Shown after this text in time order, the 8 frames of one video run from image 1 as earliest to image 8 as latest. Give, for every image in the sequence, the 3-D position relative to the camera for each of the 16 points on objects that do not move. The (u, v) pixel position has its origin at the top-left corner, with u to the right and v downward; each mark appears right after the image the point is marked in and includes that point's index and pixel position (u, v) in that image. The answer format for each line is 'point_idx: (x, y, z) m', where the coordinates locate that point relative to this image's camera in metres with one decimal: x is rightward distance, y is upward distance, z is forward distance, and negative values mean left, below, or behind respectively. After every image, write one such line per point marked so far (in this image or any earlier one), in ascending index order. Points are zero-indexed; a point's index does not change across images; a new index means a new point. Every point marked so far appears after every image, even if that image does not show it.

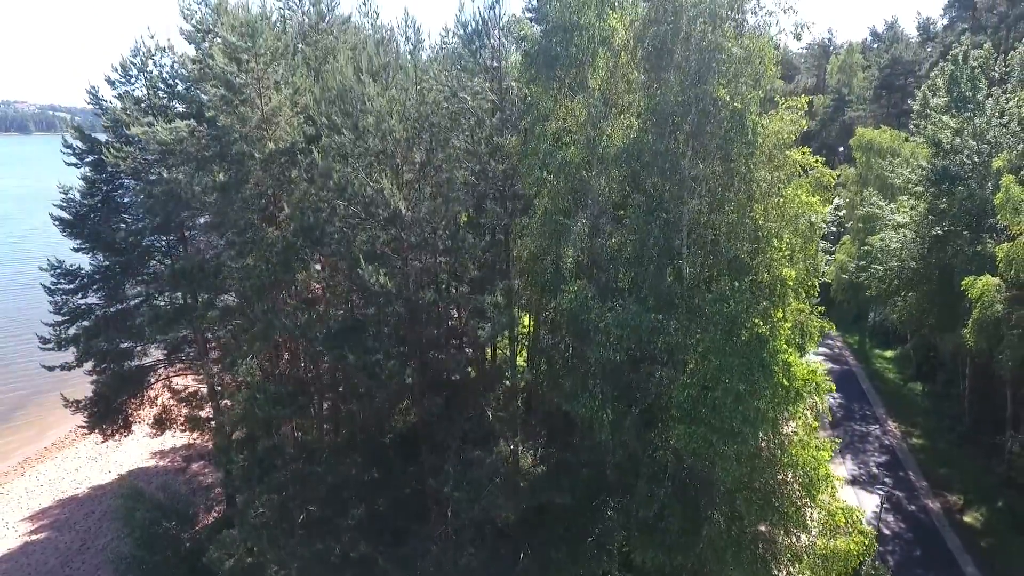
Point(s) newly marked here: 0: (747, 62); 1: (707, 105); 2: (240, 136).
0: (+4.2, +3.8, +11.5) m
1: (+3.4, +3.0, +11.3) m
2: (-5.3, +2.9, +12.5) m
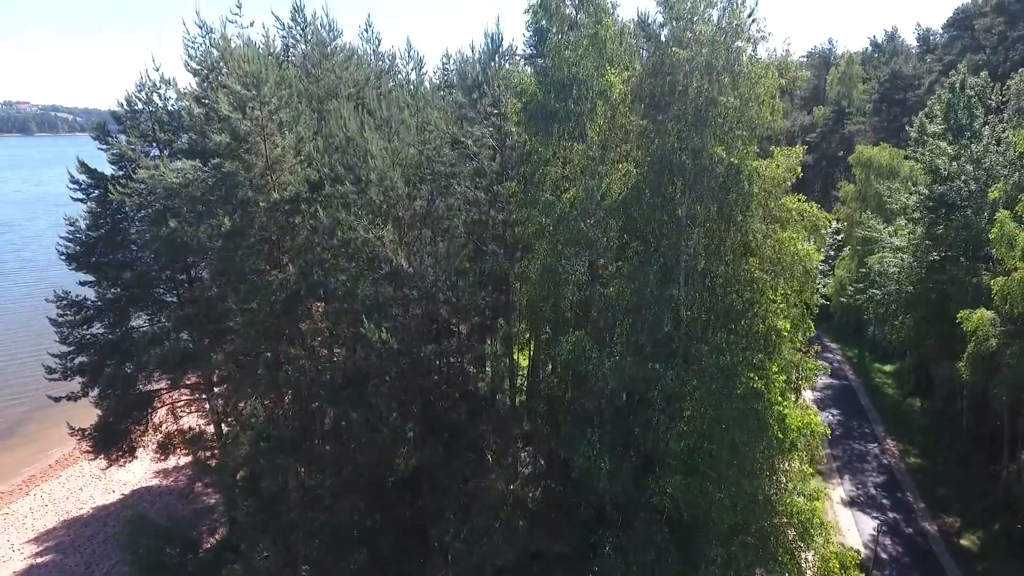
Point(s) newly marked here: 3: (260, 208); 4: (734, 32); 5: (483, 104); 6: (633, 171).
0: (+4.2, +3.0, +11.7) m
1: (+3.4, +2.1, +11.5) m
2: (-5.3, +2.0, +12.7) m
3: (-4.9, +1.5, +12.6) m
4: (+4.0, +4.5, +11.4) m
5: (-0.6, +3.6, +13.2) m
6: (+2.2, +2.1, +12.1) m
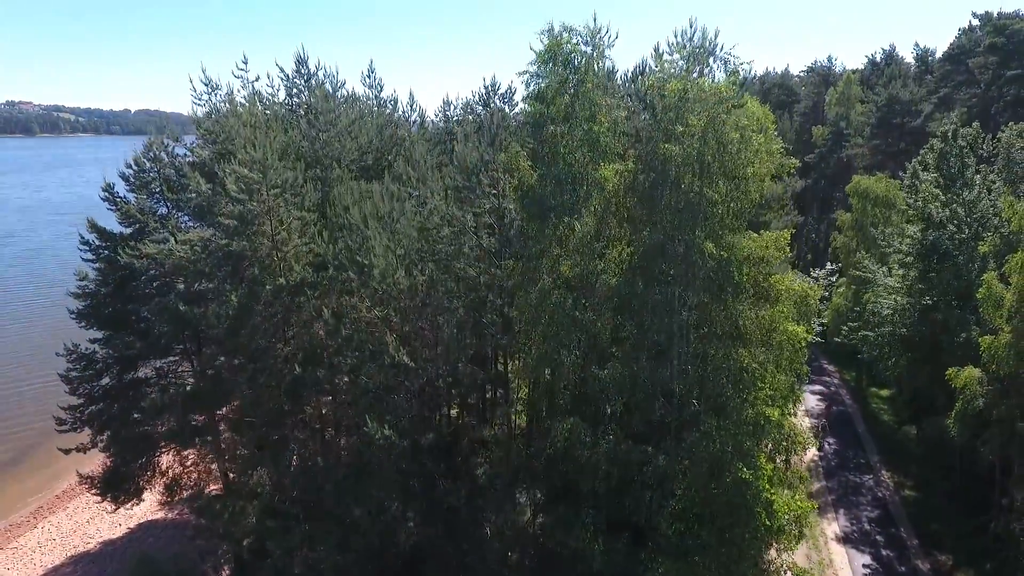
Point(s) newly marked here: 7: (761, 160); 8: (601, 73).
0: (+4.2, +1.4, +12.1) m
1: (+3.4, +0.5, +11.9) m
2: (-5.3, +0.5, +13.2) m
3: (-5.0, 0.0, +13.0) m
4: (+3.9, +2.9, +11.8) m
5: (-0.7, +2.1, +13.6) m
6: (+2.2, +0.6, +12.5) m
7: (+4.9, +2.4, +12.5) m
8: (+1.8, +4.2, +12.7) m
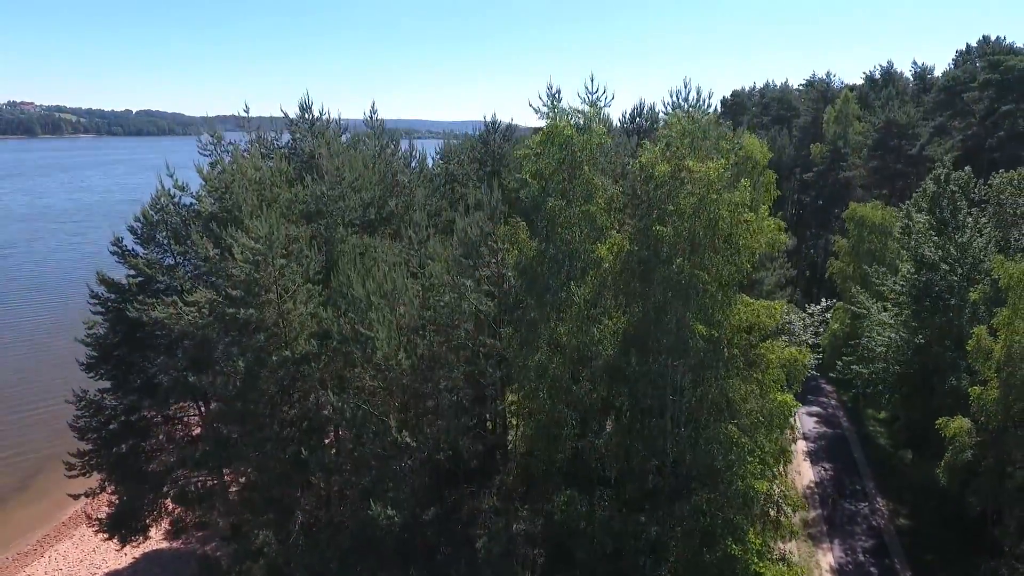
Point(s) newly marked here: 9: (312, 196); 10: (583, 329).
0: (+4.1, 0.0, +12.5) m
1: (+3.3, -0.9, +12.3) m
2: (-5.3, -0.9, +13.5) m
3: (-5.0, -1.5, +13.4) m
4: (+3.9, +1.5, +12.2) m
5: (-0.7, +0.7, +14.0) m
6: (+2.2, -0.8, +12.9) m
7: (+4.8, +1.0, +12.9) m
8: (+1.7, +2.7, +13.1) m
9: (-5.4, +2.4, +17.4) m
10: (+1.4, -0.9, +12.9) m
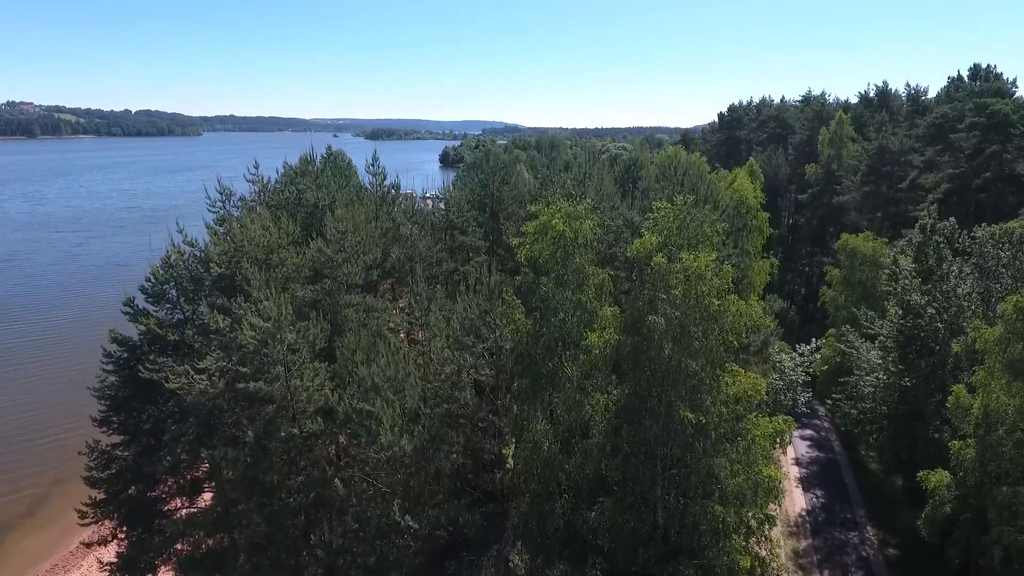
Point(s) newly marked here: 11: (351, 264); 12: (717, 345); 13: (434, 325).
0: (+4.1, -1.7, +13.2) m
1: (+3.3, -2.6, +13.0) m
2: (-5.4, -2.6, +14.2) m
3: (-5.1, -3.1, +14.1) m
4: (+3.8, -0.2, +12.9) m
5: (-0.8, -1.0, +14.6) m
6: (+2.1, -2.5, +13.6) m
7: (+4.8, -0.7, +13.6) m
8: (+1.7, +1.1, +13.8) m
9: (-5.5, +0.7, +18.0) m
10: (+1.4, -2.6, +13.6) m
11: (-4.5, +0.5, +17.9) m
12: (+4.2, -1.2, +13.2) m
13: (-1.9, -0.9, +15.4) m
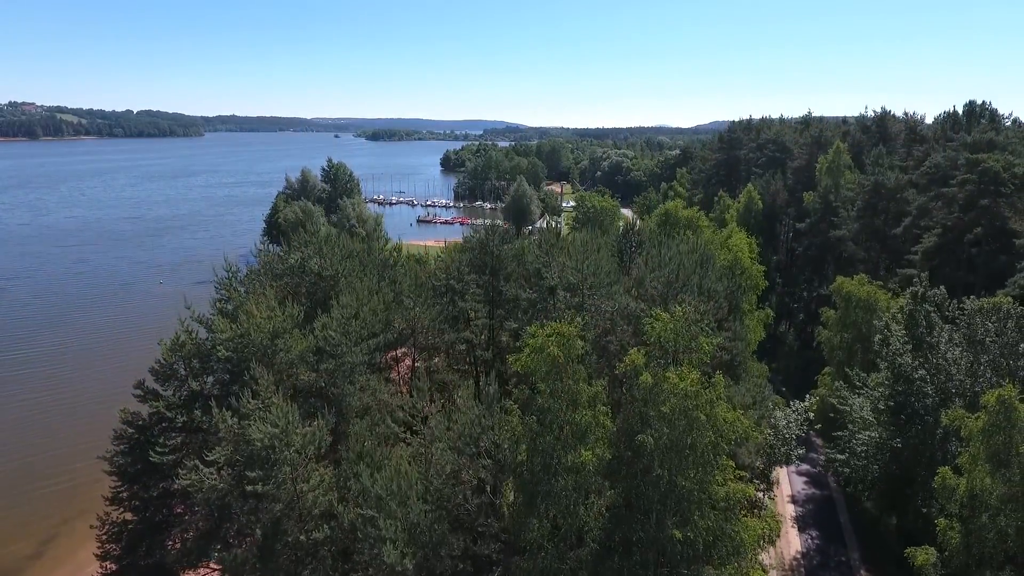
0: (+4.0, -4.2, +13.7) m
1: (+3.2, -5.0, +13.5) m
2: (-5.5, -5.1, +14.8) m
3: (-5.1, -5.6, +14.6) m
4: (+3.8, -2.7, +13.4) m
5: (-0.8, -3.5, +15.2) m
6: (+2.0, -5.0, +14.1) m
7: (+4.7, -3.2, +14.1) m
8: (+1.6, -1.4, +14.3) m
9: (-5.5, -1.8, +18.6) m
10: (+1.3, -5.0, +14.1) m
11: (-4.5, -1.9, +18.4) m
12: (+4.2, -3.6, +13.8) m
13: (-1.9, -3.3, +16.0) m
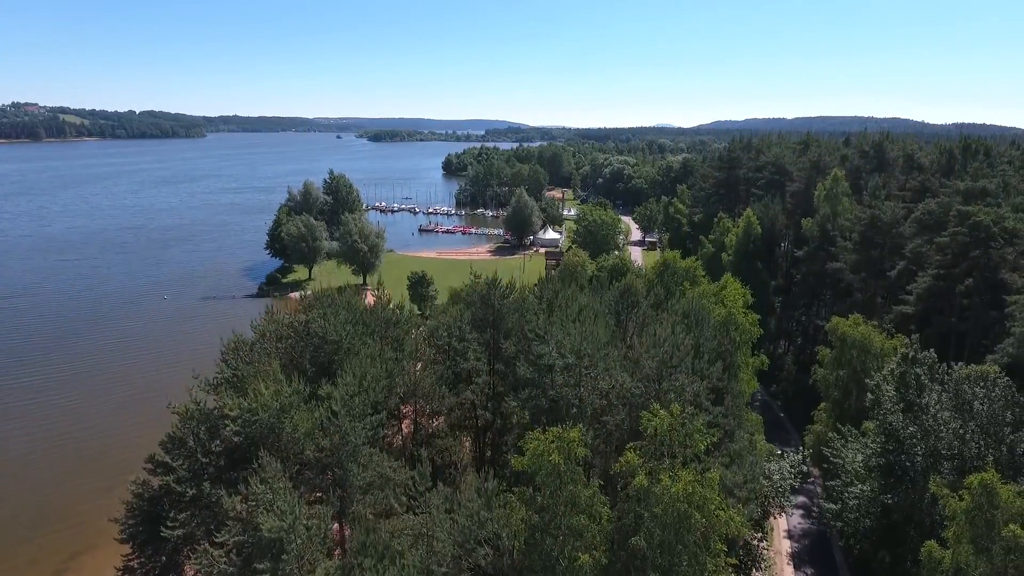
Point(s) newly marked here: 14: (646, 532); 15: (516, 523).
0: (+4.0, -6.6, +14.3) m
1: (+3.2, -7.4, +14.1) m
2: (-5.5, -7.4, +15.4) m
3: (-5.2, -8.0, +15.3) m
4: (+3.7, -5.0, +14.0) m
5: (-0.8, -5.8, +15.8) m
6: (+2.0, -7.4, +14.7) m
7: (+4.7, -5.5, +14.7) m
8: (+1.6, -3.8, +14.9) m
9: (-5.6, -4.1, +19.2) m
10: (+1.3, -7.4, +14.7) m
11: (-4.6, -4.3, +19.0) m
12: (+4.1, -6.0, +14.4) m
13: (-2.0, -5.7, +16.6) m
14: (+2.9, -5.2, +14.1) m
15: (+0.1, -5.4, +15.3) m
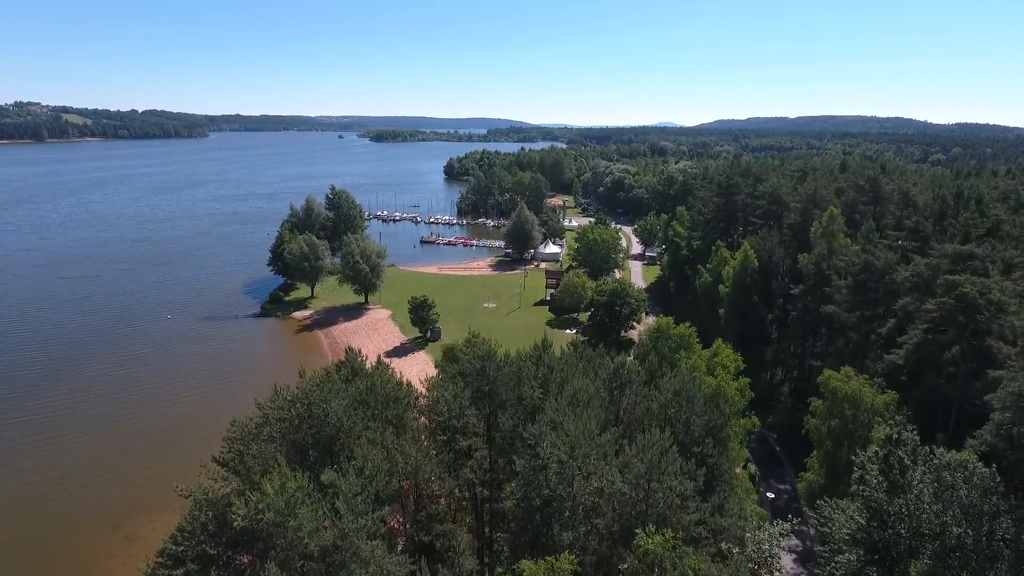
0: (+3.8, -9.8, +15.1) m
1: (+3.0, -10.7, +15.0) m
2: (-5.7, -10.7, +16.3) m
3: (-5.3, -11.2, +16.1) m
4: (+3.6, -8.3, +14.8) m
5: (-1.0, -9.1, +16.6) m
6: (+1.8, -10.6, +15.6) m
7: (+4.5, -8.8, +15.5) m
8: (+1.4, -7.0, +15.7) m
9: (-5.7, -7.4, +20.1) m
10: (+1.1, -10.7, +15.6) m
11: (-4.7, -7.5, +19.9) m
12: (+4.0, -9.3, +15.2) m
13: (-2.2, -8.9, +17.4) m
14: (+2.7, -8.5, +15.0) m
15: (-0.1, -8.6, +16.1) m
